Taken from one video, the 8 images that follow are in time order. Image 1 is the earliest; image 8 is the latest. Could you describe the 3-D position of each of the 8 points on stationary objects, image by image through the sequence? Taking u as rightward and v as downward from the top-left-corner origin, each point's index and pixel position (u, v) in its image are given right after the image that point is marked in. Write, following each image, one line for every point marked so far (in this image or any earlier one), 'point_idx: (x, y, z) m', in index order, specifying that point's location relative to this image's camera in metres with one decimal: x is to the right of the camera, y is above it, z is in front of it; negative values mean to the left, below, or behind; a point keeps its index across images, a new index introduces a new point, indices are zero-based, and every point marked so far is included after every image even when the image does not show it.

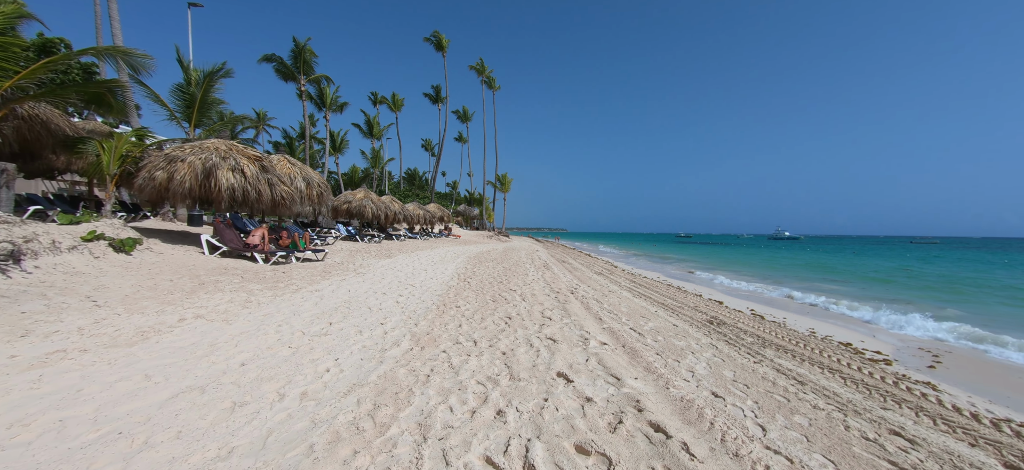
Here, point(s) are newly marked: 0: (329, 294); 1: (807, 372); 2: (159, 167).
0: (-2.7, -0.9, +5.2) m
1: (+4.0, -1.9, +4.8) m
2: (-7.1, +1.4, +7.0) m
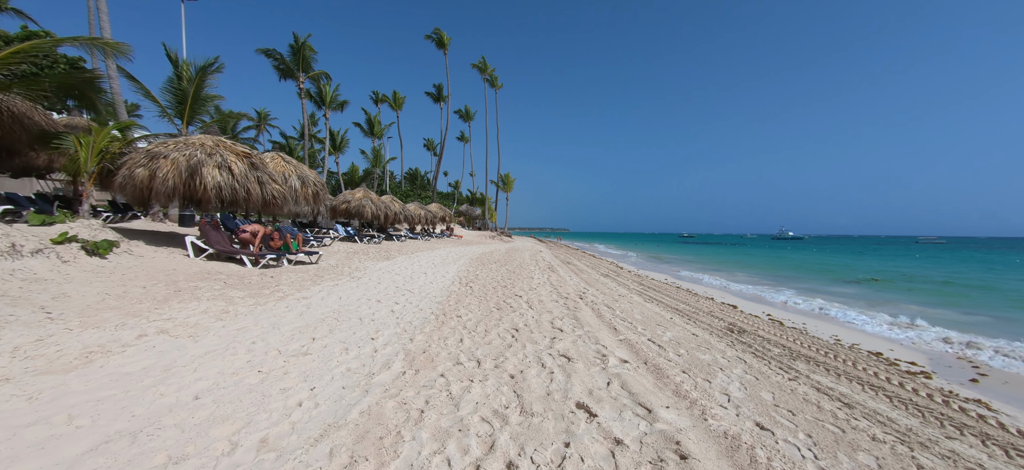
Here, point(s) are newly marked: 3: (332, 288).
0: (-2.6, -0.9, +4.7) m
1: (+4.1, -1.9, +4.3) m
2: (-7.0, +1.3, +6.6) m
3: (-2.9, -0.9, +5.7) m
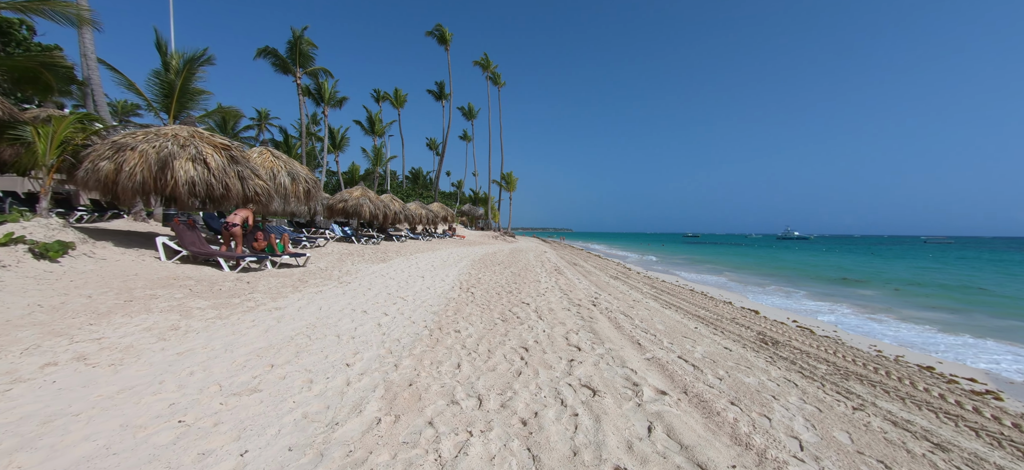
0: (-2.5, -0.9, +4.0) m
1: (+4.2, -1.9, +3.6) m
2: (-6.9, +1.3, +5.9) m
3: (-2.8, -0.9, +5.0) m
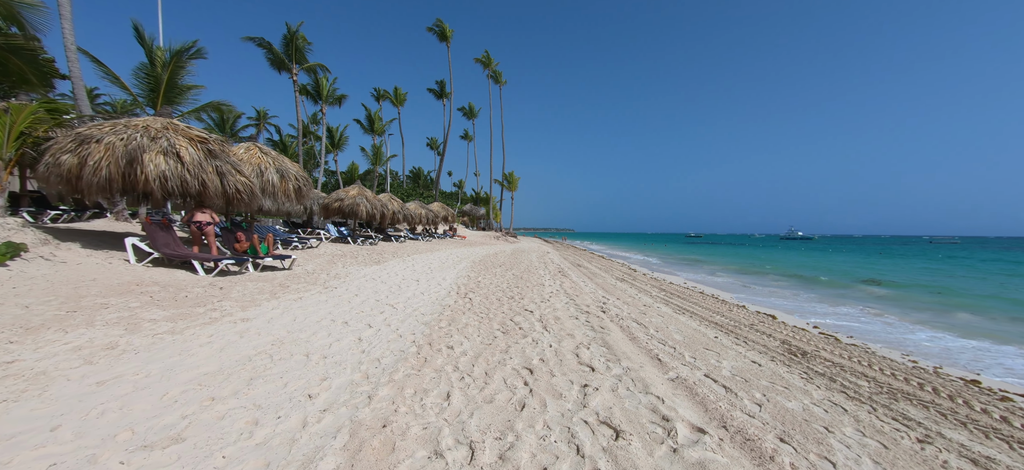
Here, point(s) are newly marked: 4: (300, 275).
0: (-2.5, -0.9, +3.5) m
1: (+4.2, -1.9, +3.0) m
2: (-6.9, +1.3, +5.4) m
3: (-2.8, -0.9, +4.4) m
4: (-3.8, -0.7, +6.3) m
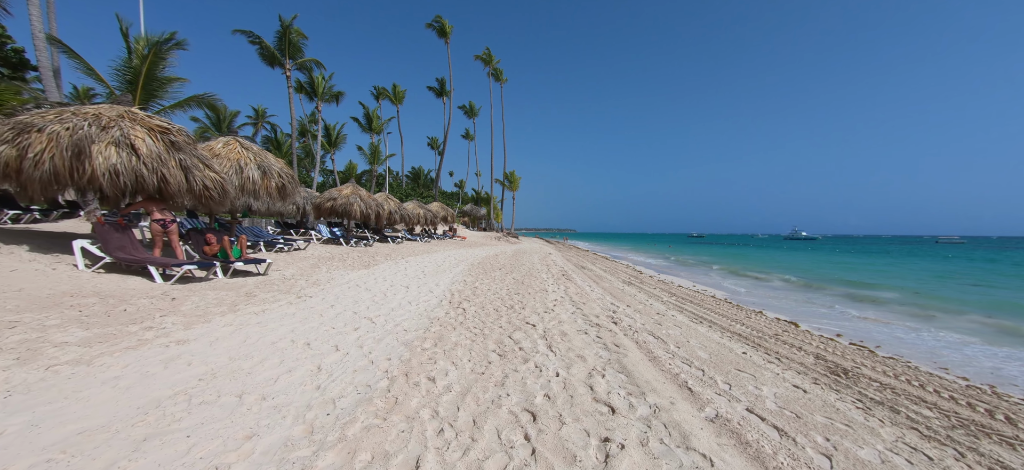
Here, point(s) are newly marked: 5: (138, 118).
0: (-2.5, -1.0, +2.8) m
1: (+4.2, -1.9, +2.3) m
2: (-6.9, +1.3, +4.7) m
3: (-2.8, -0.9, +3.8) m
4: (-3.8, -0.8, +5.6) m
5: (-5.7, +1.8, +5.4) m
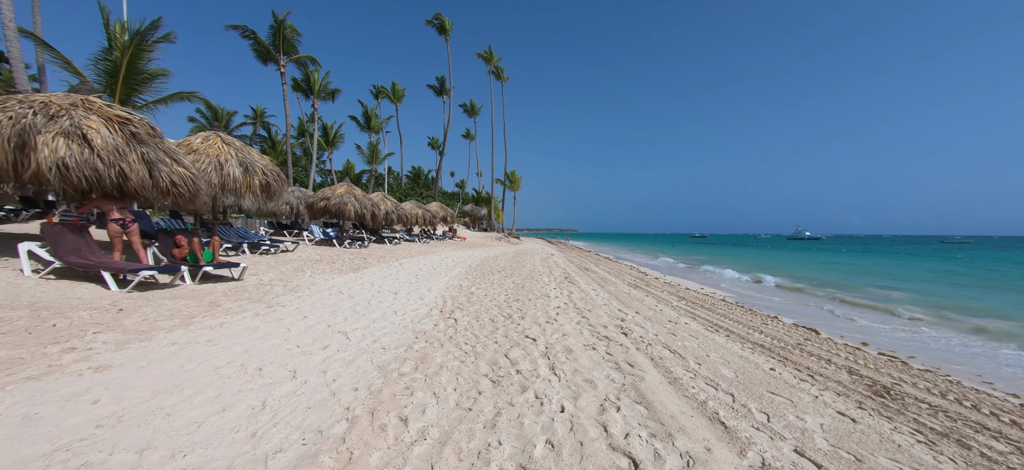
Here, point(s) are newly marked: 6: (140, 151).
0: (-2.6, -1.0, +2.2) m
1: (+4.2, -1.9, +1.7) m
2: (-6.9, +1.3, +4.2) m
3: (-2.9, -0.9, +3.2) m
4: (-3.8, -0.8, +5.1) m
5: (-5.7, +1.8, +4.8) m
6: (-5.4, +1.2, +5.1) m
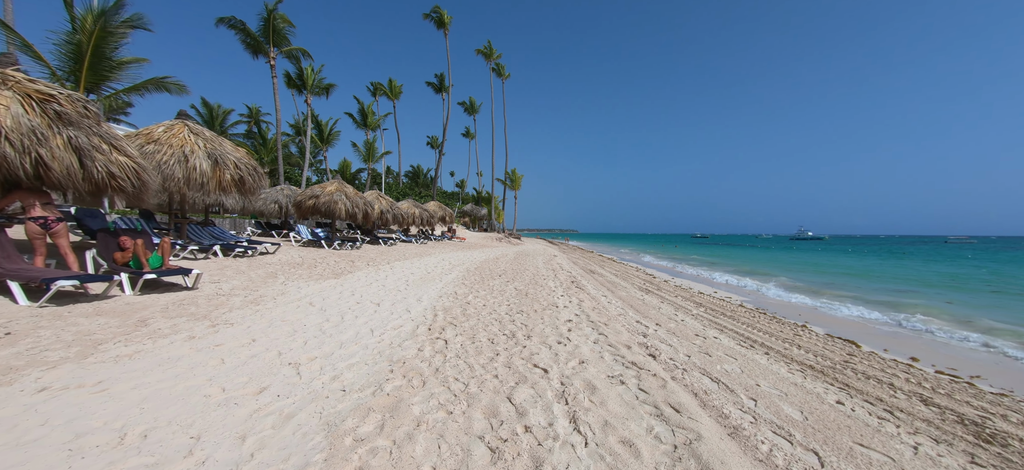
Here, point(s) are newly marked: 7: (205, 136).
0: (-2.5, -1.0, +1.4) m
1: (+4.2, -1.9, +0.8) m
2: (-6.9, +1.2, +3.4) m
3: (-2.8, -0.9, +2.4) m
4: (-3.8, -0.8, +4.2) m
5: (-5.7, +1.7, +4.0) m
6: (-5.3, +1.2, +4.2) m
7: (-6.2, +2.0, +7.1) m
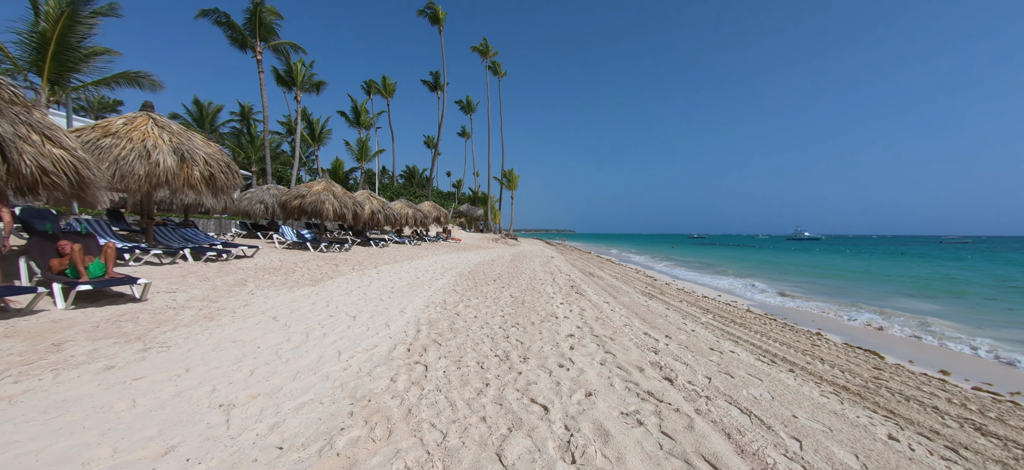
0: (-2.6, -1.0, +0.8) m
1: (+4.2, -2.0, +0.3) m
2: (-6.9, +1.2, +2.7) m
3: (-2.9, -1.0, +1.8) m
4: (-3.9, -0.8, +3.6) m
5: (-5.8, +1.7, +3.4) m
6: (-5.4, +1.2, +3.6) m
7: (-6.3, +2.0, +6.5) m
